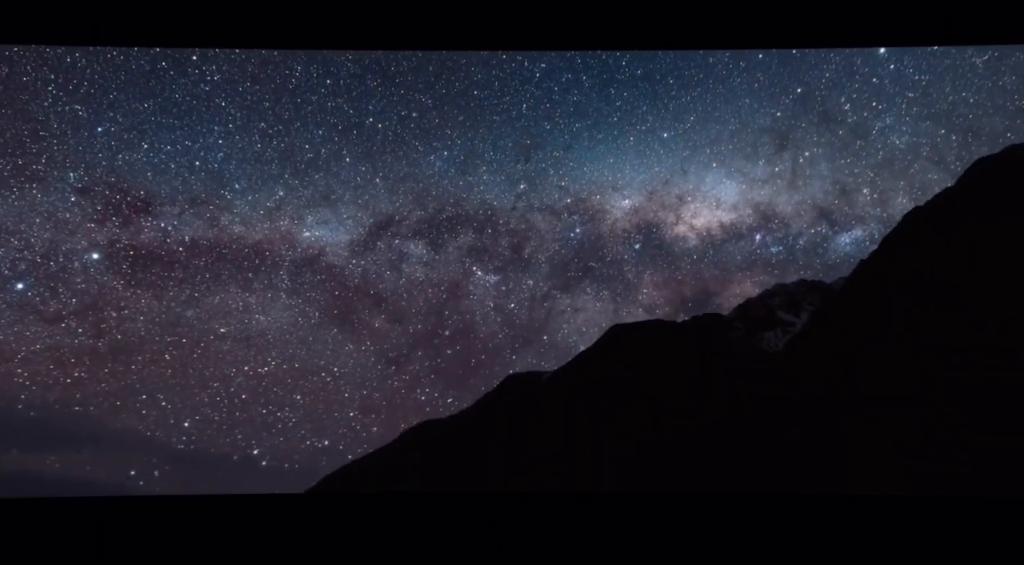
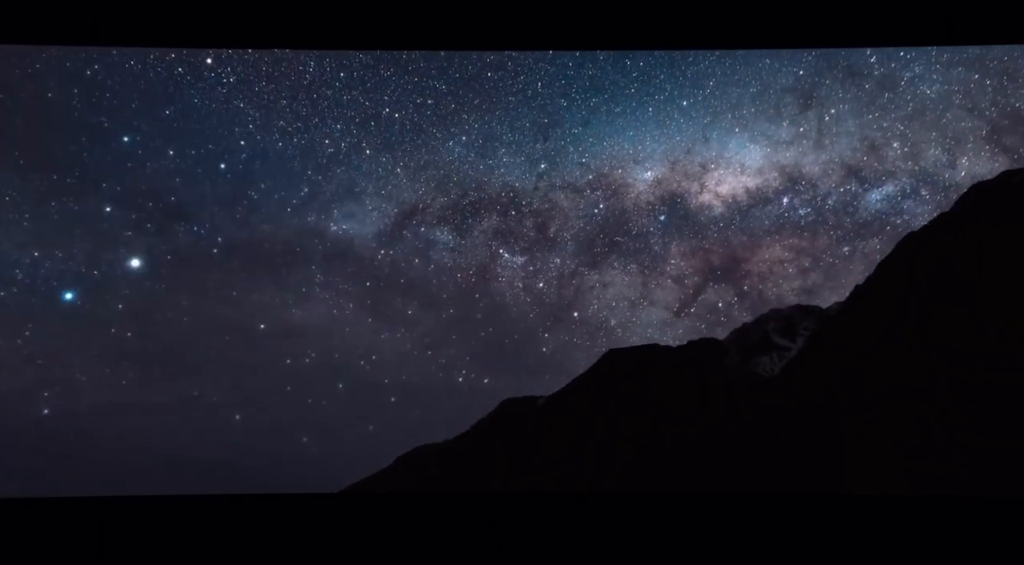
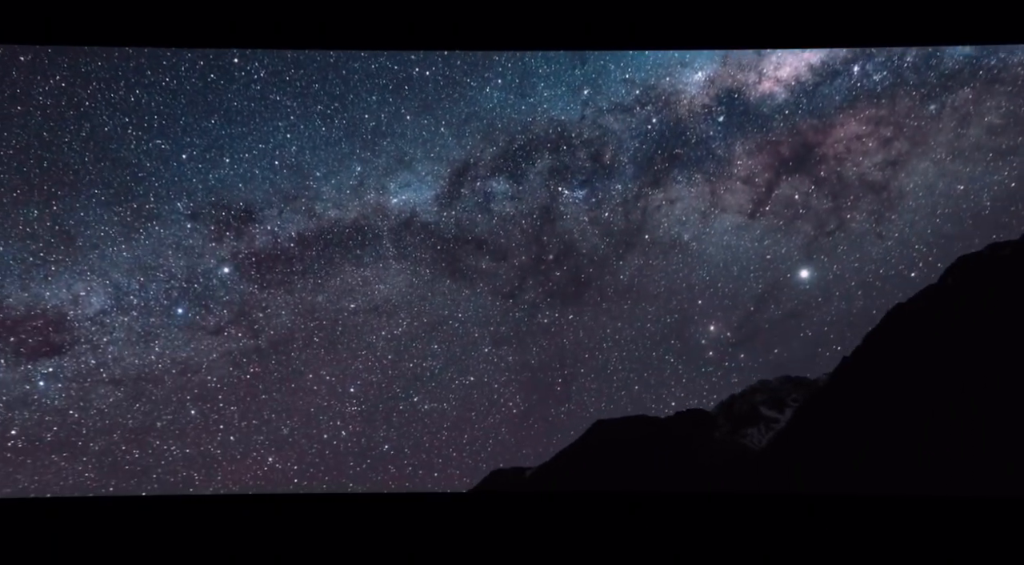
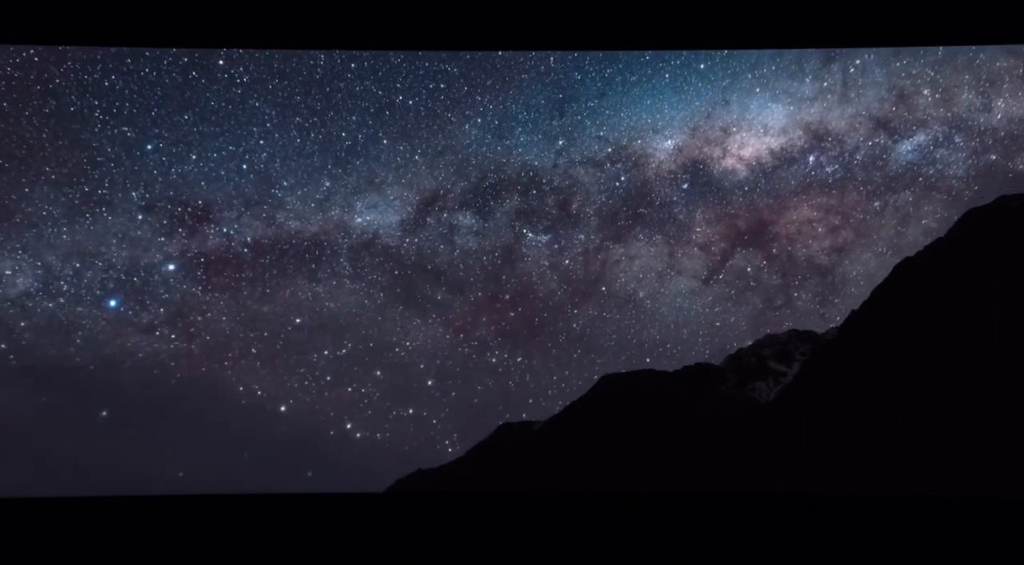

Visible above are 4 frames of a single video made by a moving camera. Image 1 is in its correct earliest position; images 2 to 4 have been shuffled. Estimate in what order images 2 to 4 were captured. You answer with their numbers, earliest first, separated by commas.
2, 4, 3
